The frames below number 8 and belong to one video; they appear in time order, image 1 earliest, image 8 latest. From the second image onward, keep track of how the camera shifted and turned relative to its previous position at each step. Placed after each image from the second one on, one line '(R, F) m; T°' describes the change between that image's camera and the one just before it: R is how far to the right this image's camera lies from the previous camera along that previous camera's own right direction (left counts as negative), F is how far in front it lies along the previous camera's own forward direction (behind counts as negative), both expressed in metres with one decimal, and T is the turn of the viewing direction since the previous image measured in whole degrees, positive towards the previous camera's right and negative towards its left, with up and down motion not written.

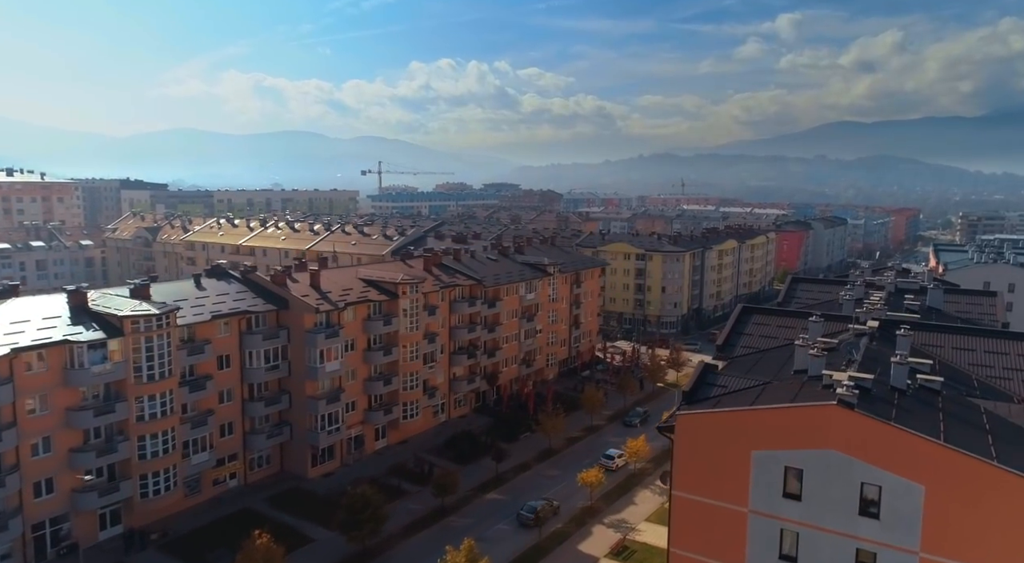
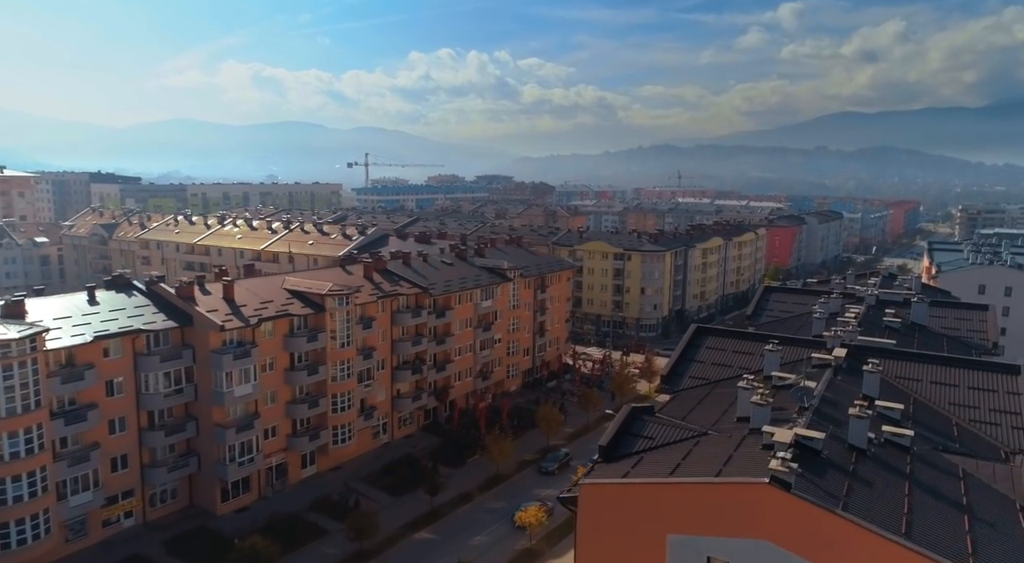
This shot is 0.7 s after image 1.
(+2.8, +3.6) m; 0°
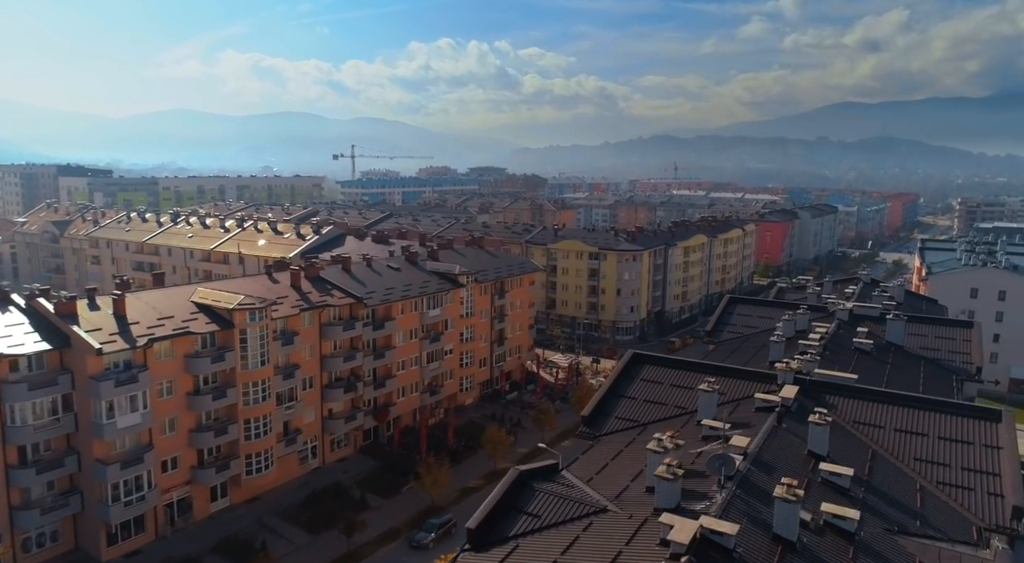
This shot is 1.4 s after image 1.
(+2.9, +3.5) m; 0°
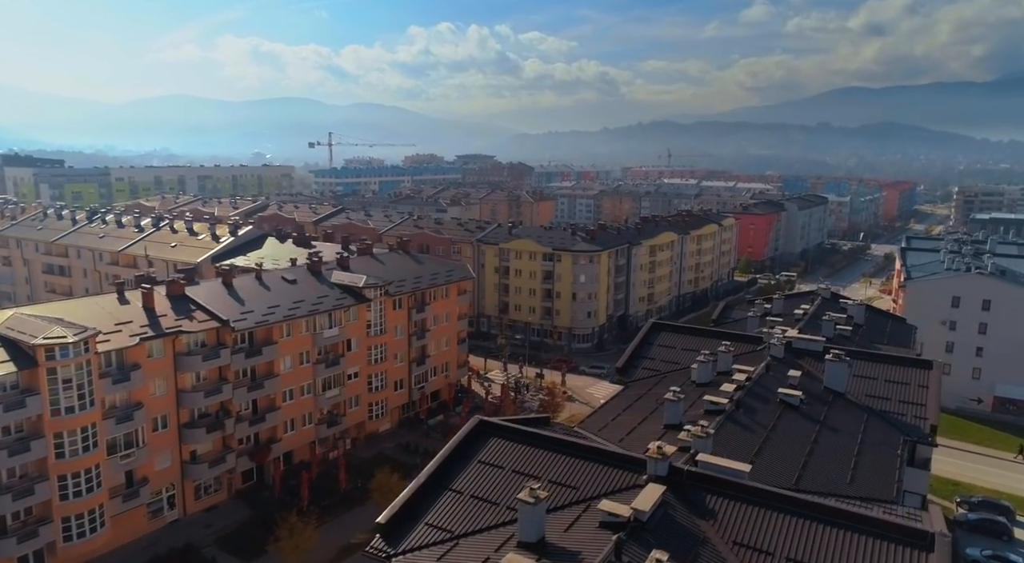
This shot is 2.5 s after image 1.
(+4.7, +5.3) m; 0°
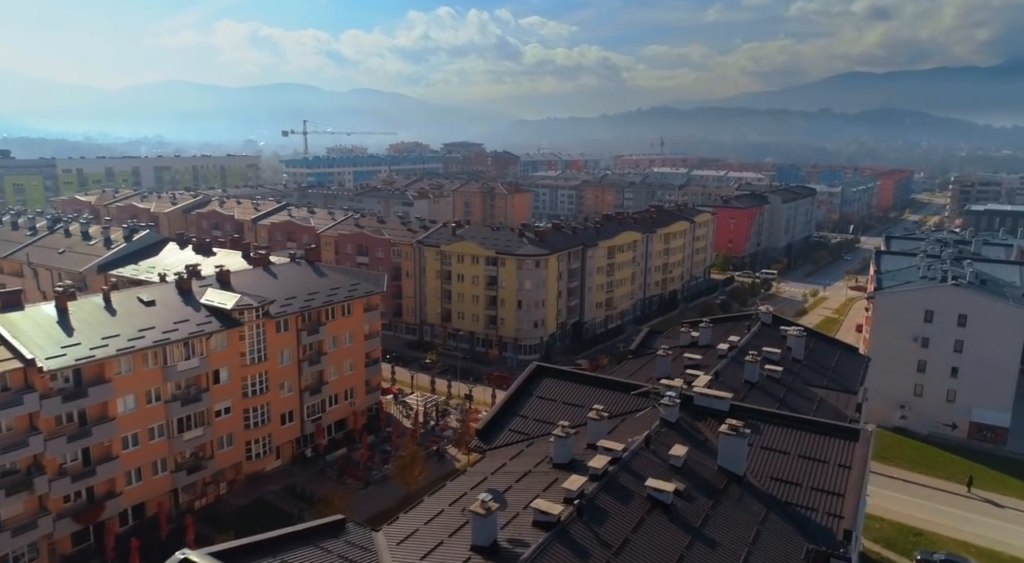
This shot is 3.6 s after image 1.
(+4.9, +5.3) m; 0°
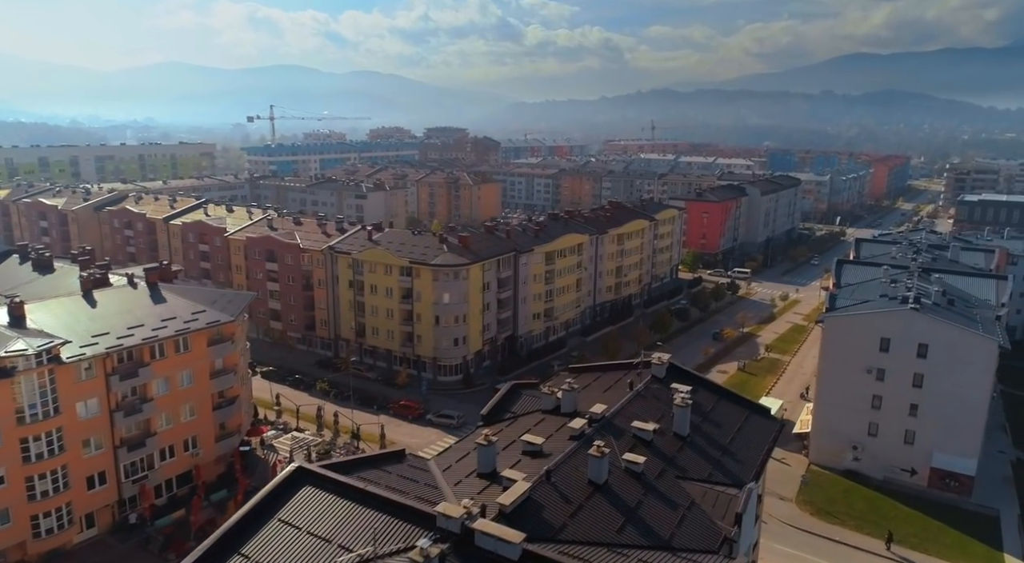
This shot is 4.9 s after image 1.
(+6.1, +6.5) m; 0°
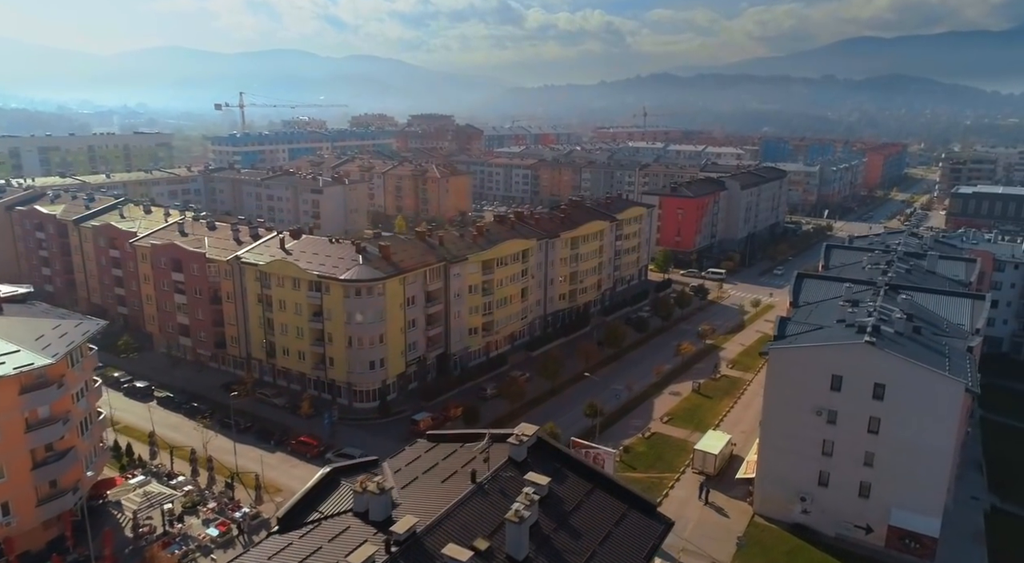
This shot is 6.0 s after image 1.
(+5.1, +5.6) m; 0°
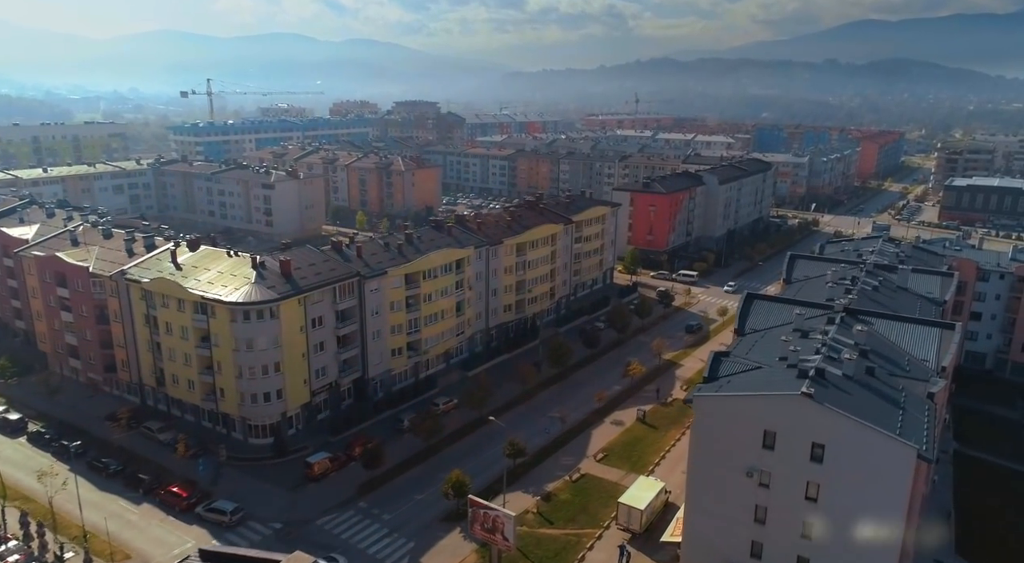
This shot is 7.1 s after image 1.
(+5.1, +5.6) m; 0°
